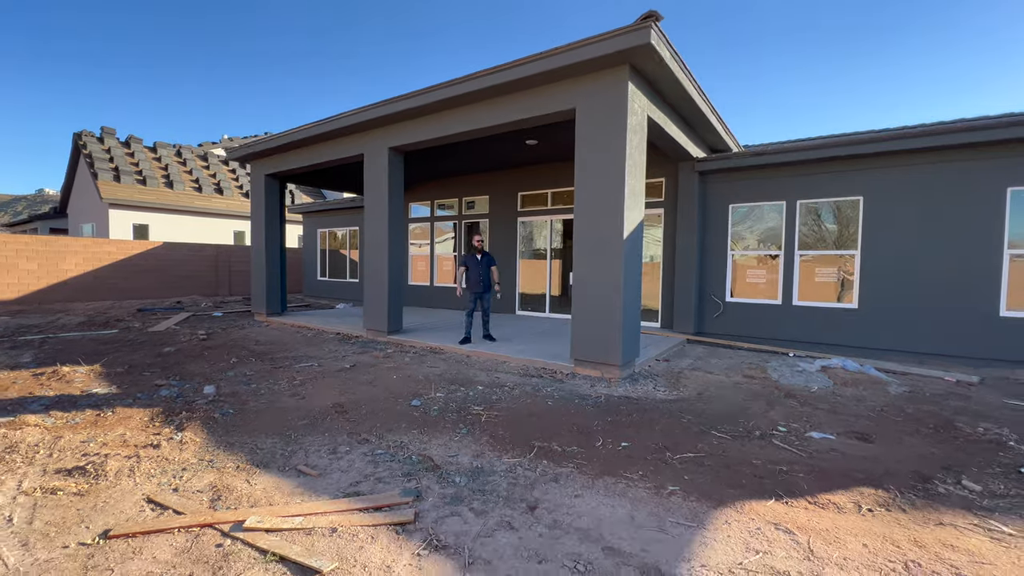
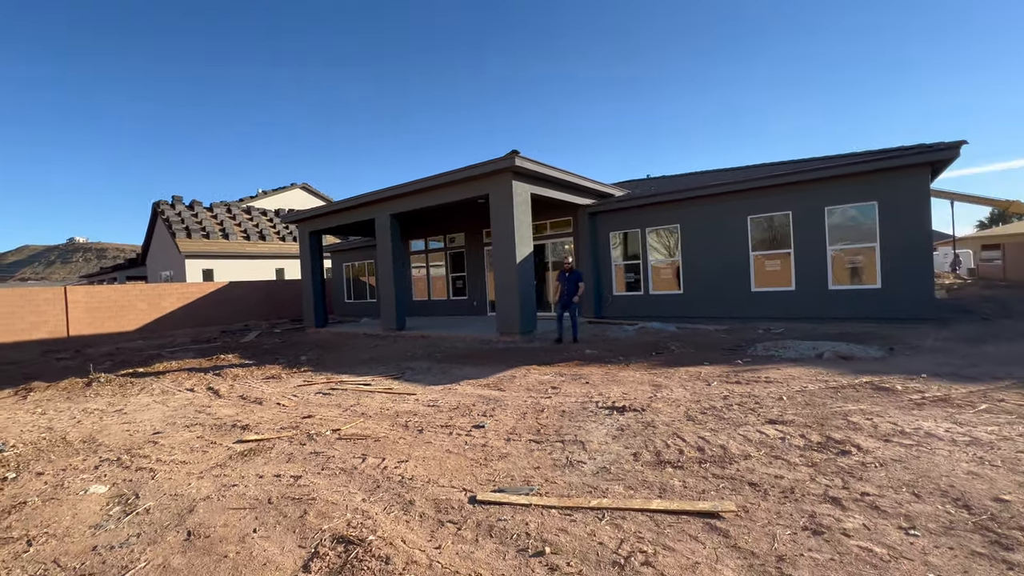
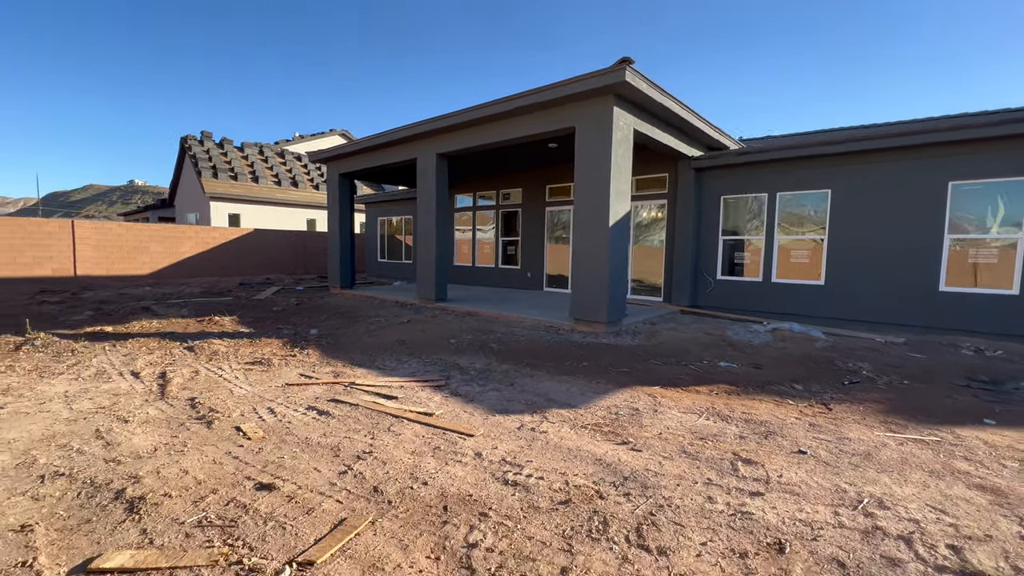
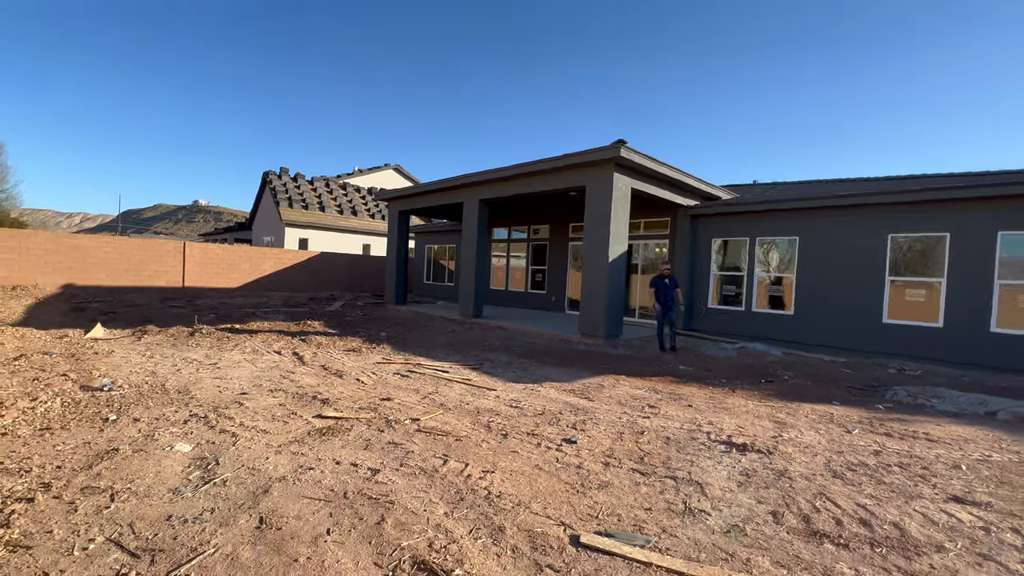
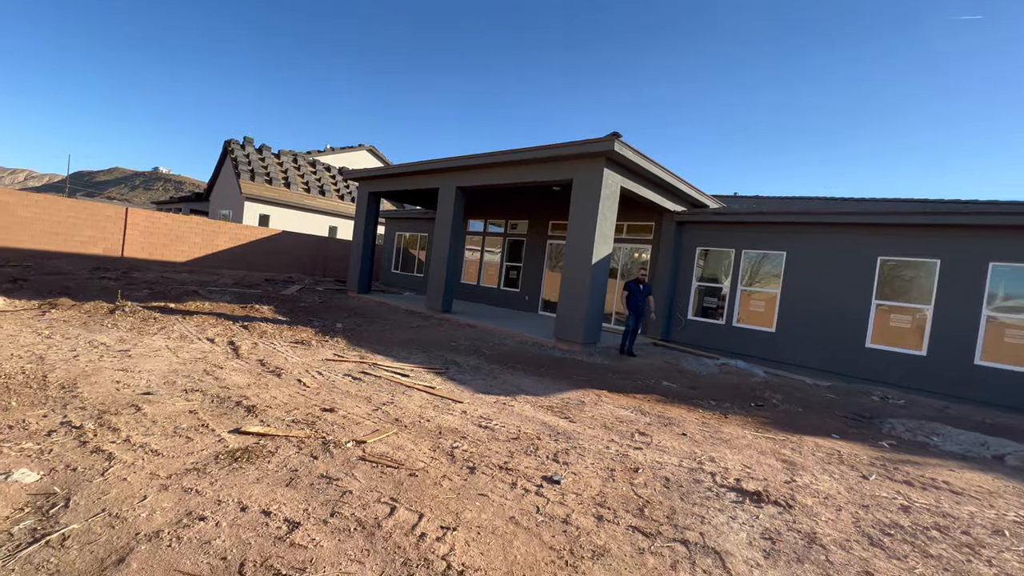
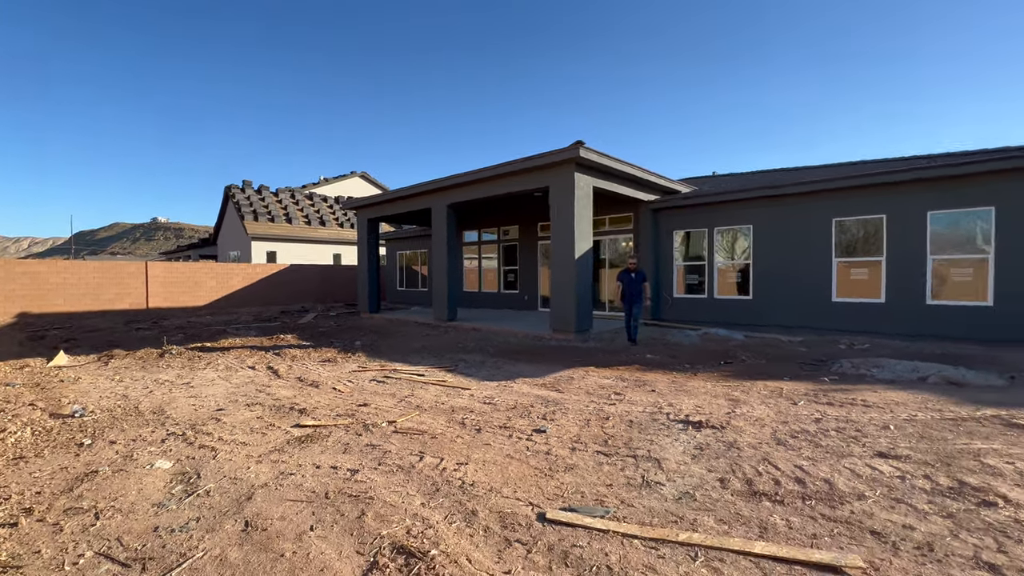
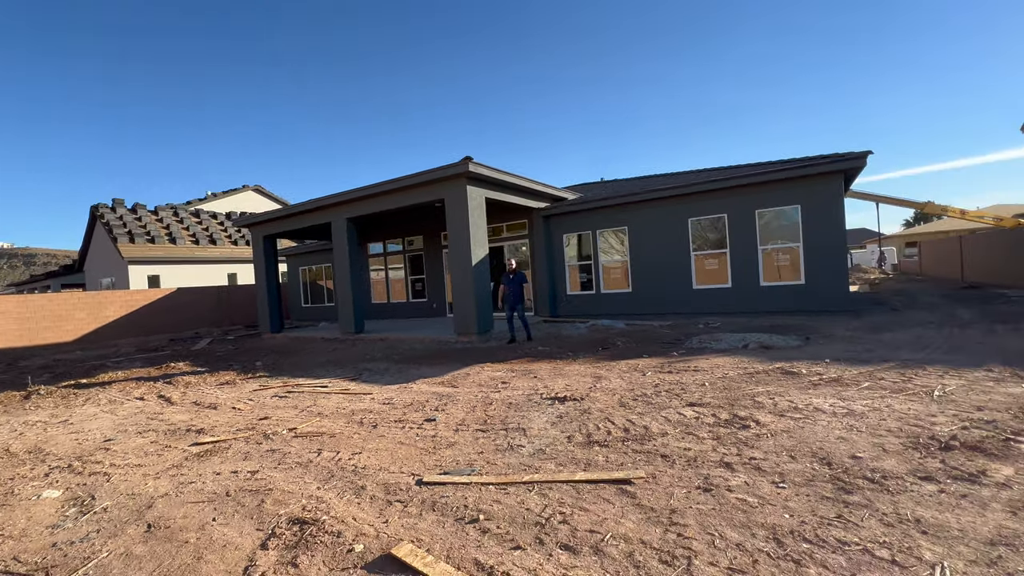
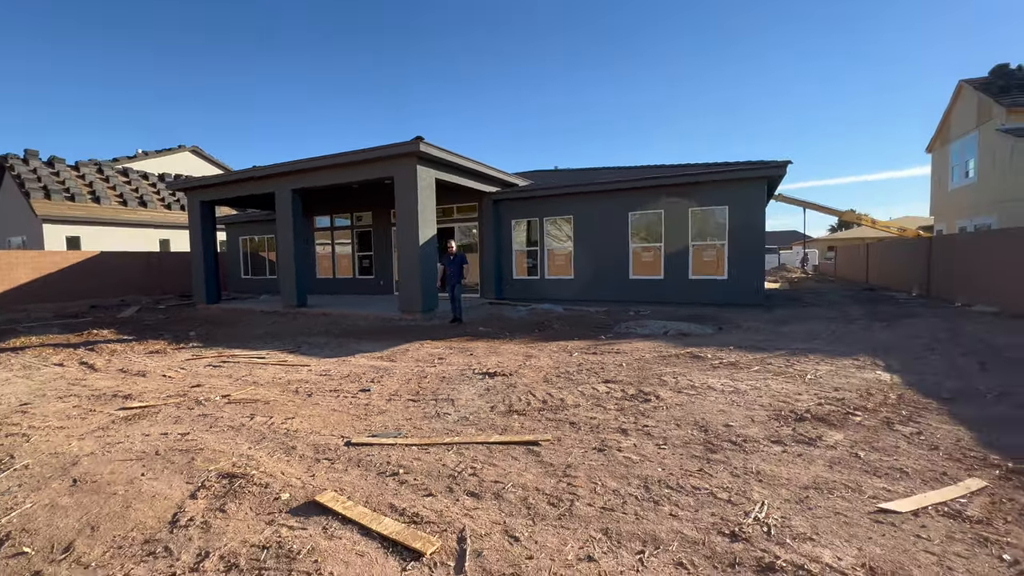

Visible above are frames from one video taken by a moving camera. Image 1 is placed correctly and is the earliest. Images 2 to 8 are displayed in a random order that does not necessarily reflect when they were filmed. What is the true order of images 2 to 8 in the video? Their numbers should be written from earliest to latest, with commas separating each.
3, 5, 4, 6, 2, 7, 8
